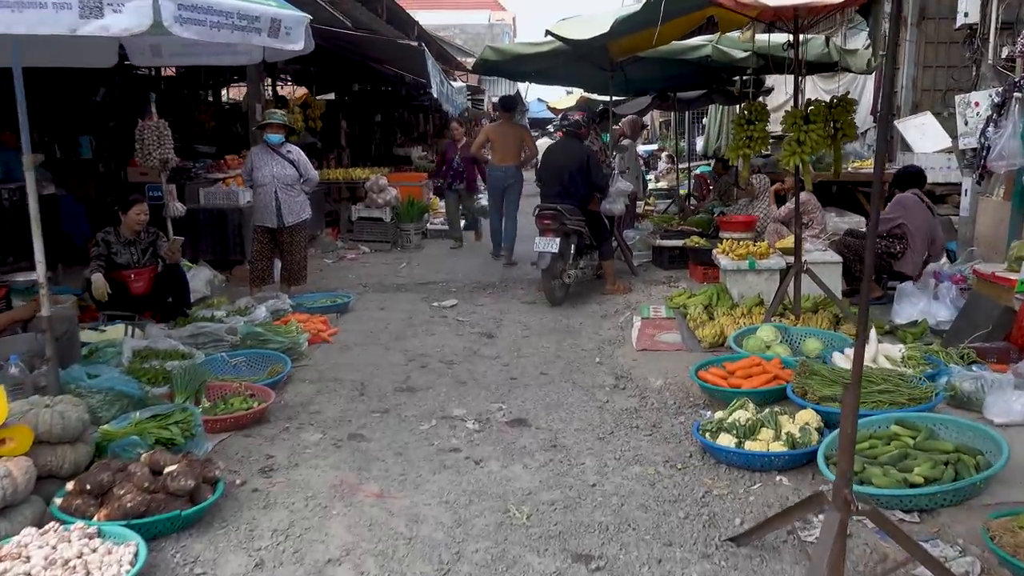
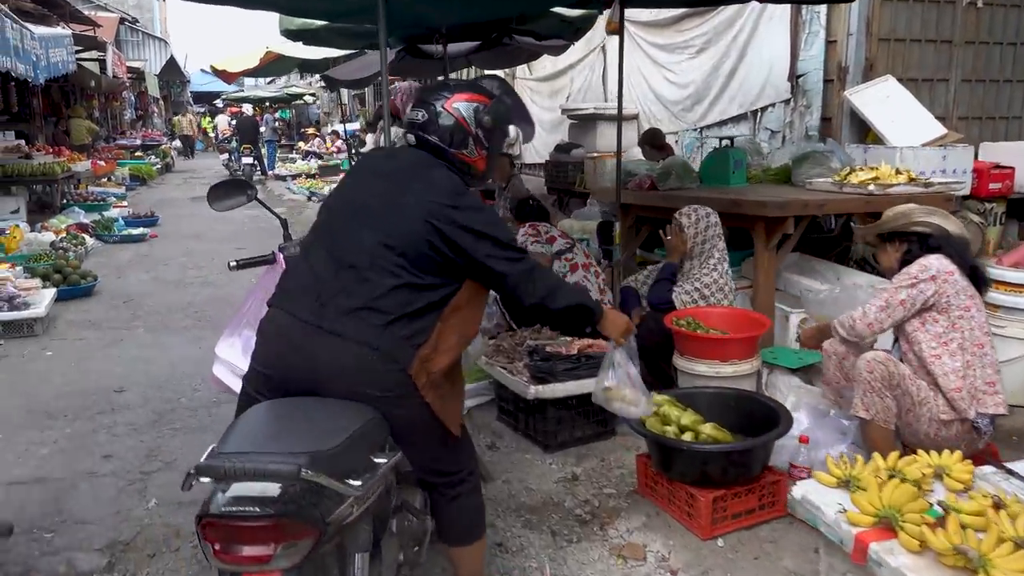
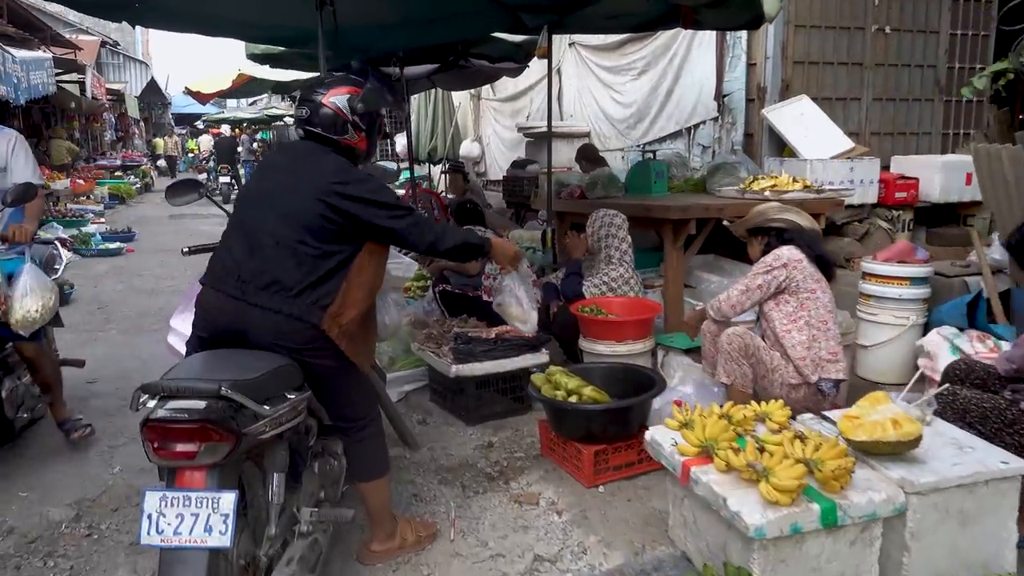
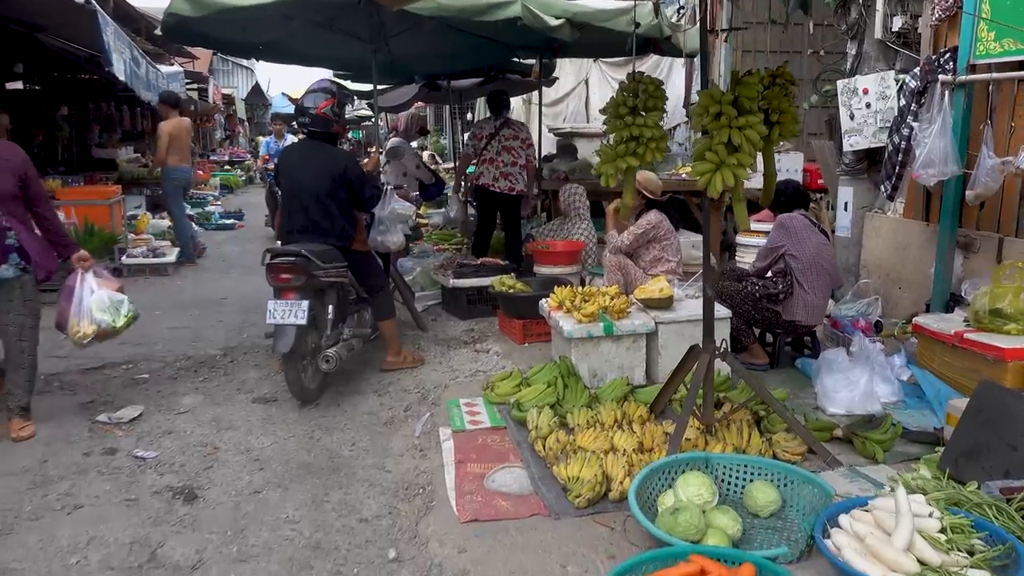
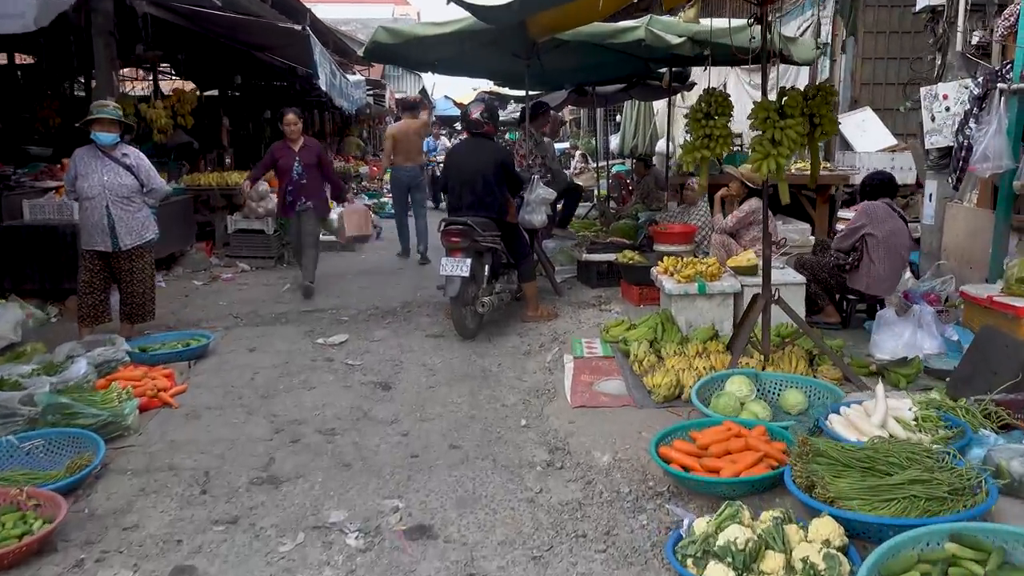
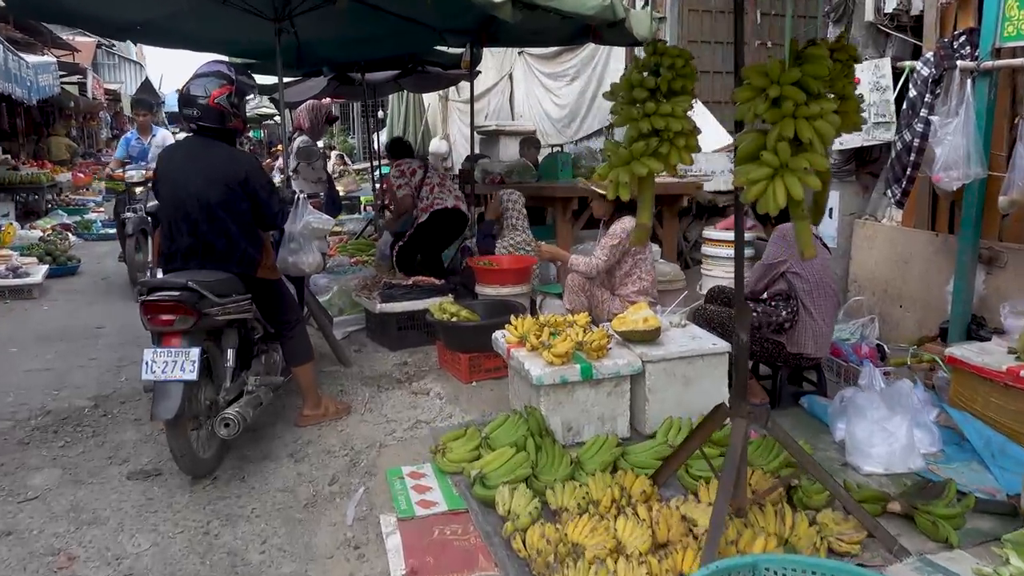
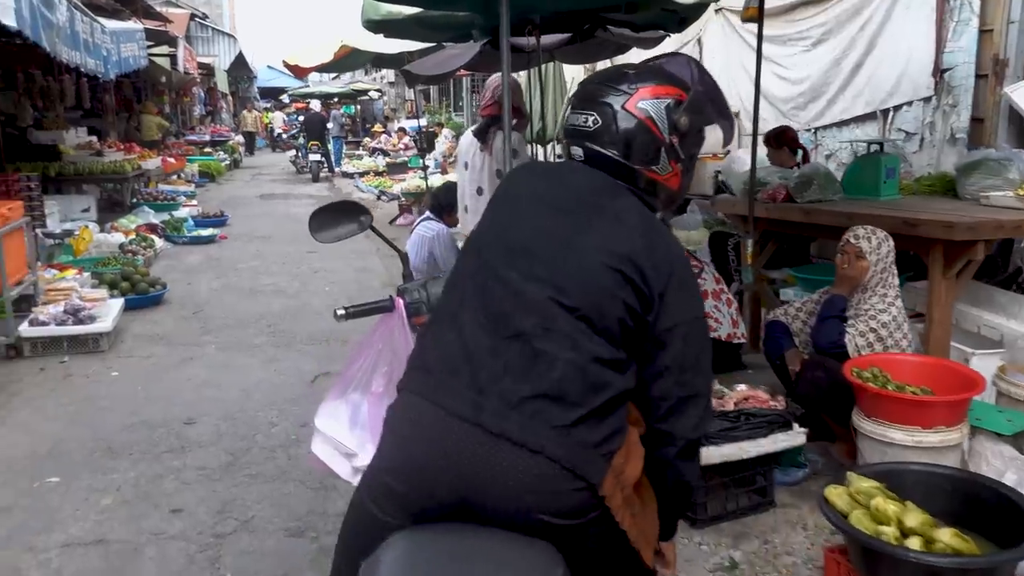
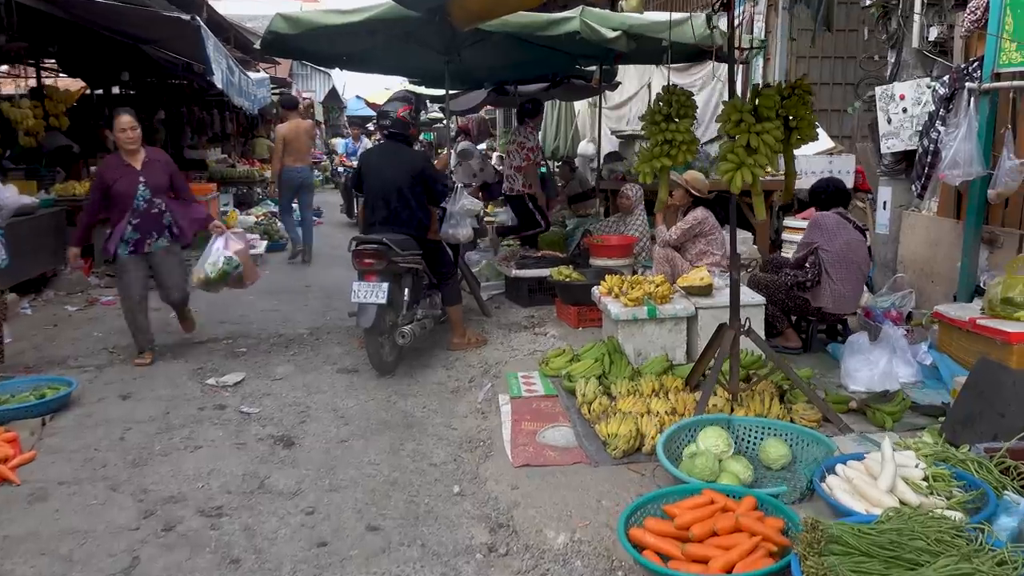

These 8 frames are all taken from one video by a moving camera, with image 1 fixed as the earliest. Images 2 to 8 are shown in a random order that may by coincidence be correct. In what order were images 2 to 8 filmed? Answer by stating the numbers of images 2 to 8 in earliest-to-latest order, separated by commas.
5, 8, 4, 6, 3, 2, 7
